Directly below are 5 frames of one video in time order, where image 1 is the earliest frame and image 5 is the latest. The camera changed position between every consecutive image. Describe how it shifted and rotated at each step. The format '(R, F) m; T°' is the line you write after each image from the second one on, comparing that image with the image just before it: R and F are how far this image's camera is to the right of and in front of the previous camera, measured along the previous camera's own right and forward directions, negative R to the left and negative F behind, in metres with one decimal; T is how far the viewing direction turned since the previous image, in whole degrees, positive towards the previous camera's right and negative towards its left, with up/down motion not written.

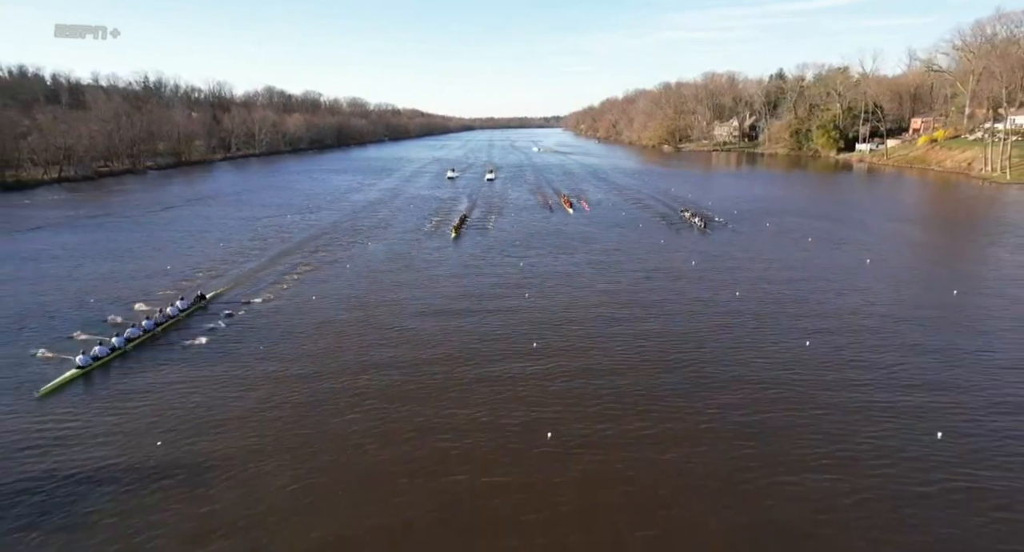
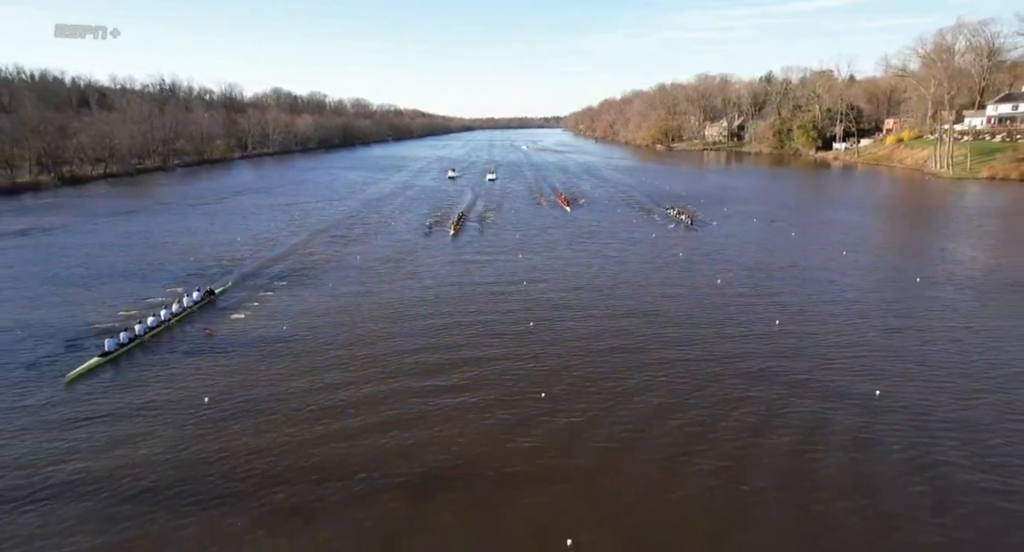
(+0.3, -10.3) m; 0°
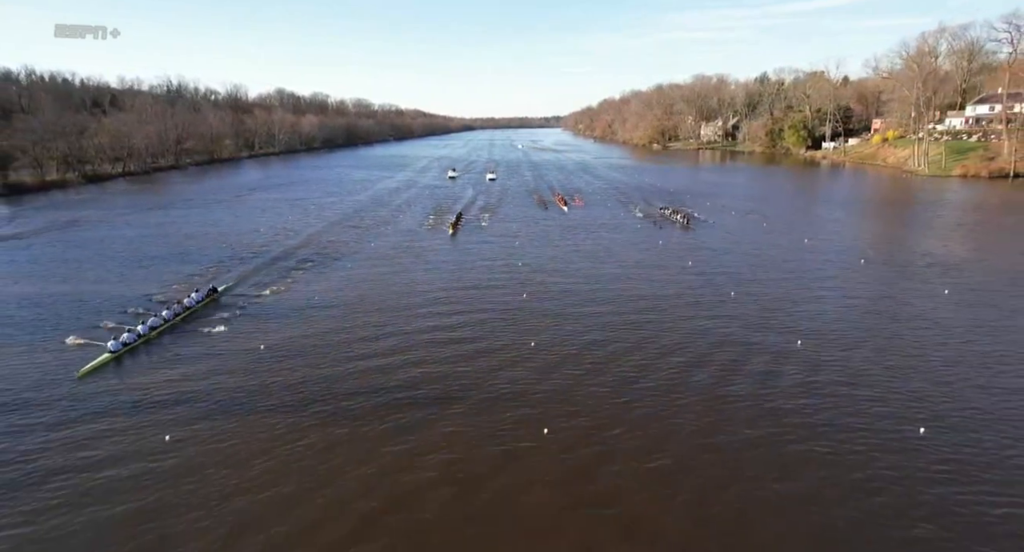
(+0.3, -5.1) m; 0°
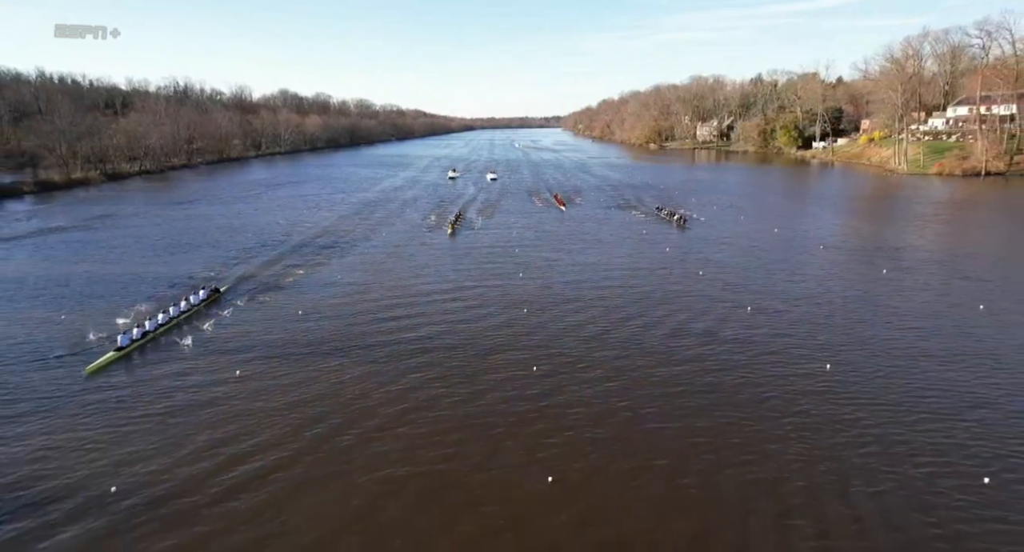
(+0.2, -5.0) m; 0°
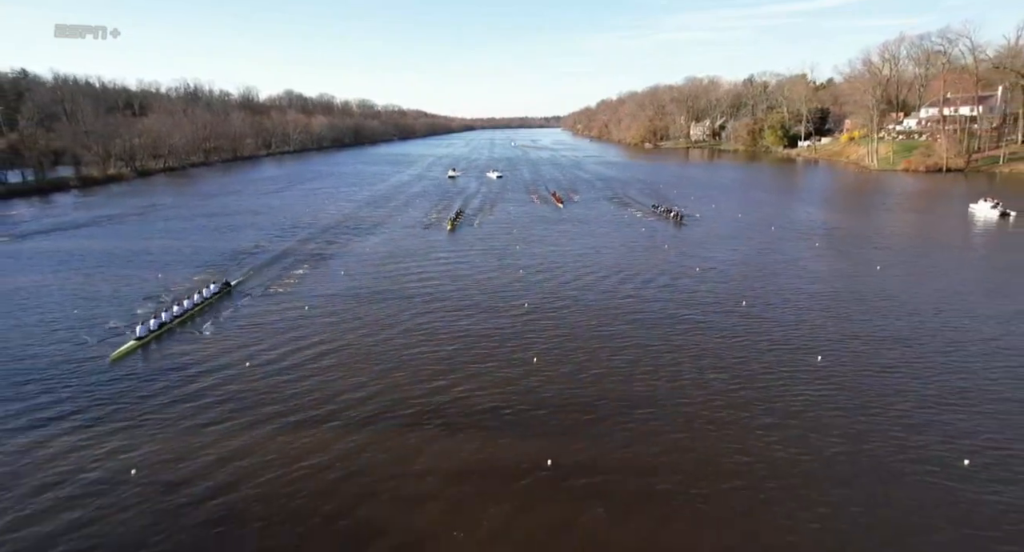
(+0.2, -8.0) m; 0°
